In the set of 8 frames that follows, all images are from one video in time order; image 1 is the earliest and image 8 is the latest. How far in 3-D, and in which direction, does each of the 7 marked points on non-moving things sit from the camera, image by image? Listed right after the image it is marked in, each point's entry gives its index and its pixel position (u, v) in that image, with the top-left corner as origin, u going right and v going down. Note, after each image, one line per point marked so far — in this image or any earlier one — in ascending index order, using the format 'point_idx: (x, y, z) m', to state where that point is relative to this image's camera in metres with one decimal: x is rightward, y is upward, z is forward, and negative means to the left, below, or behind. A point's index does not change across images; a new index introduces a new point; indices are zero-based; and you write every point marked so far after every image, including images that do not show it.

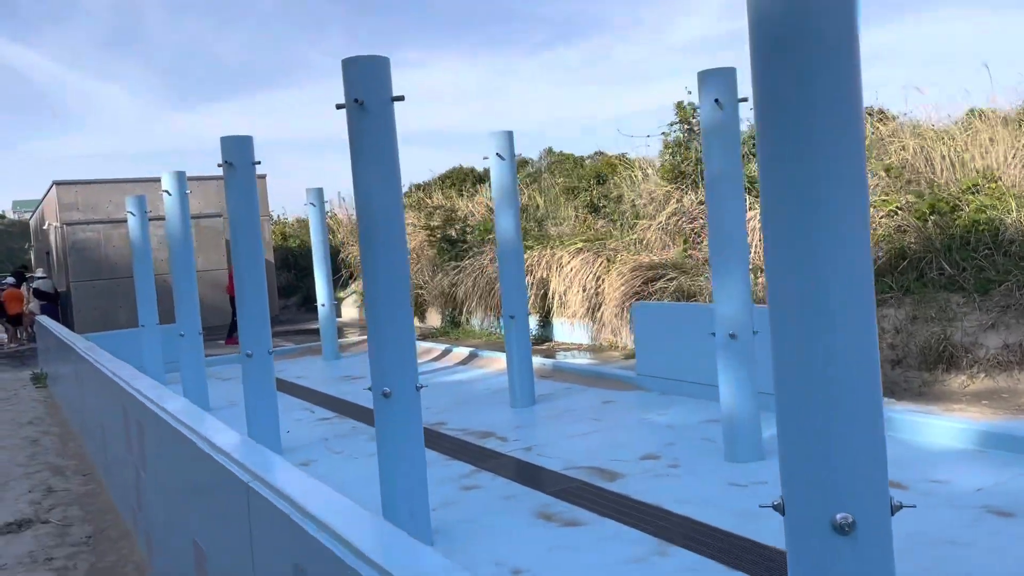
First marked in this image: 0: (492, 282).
0: (-0.3, +0.1, +13.7) m
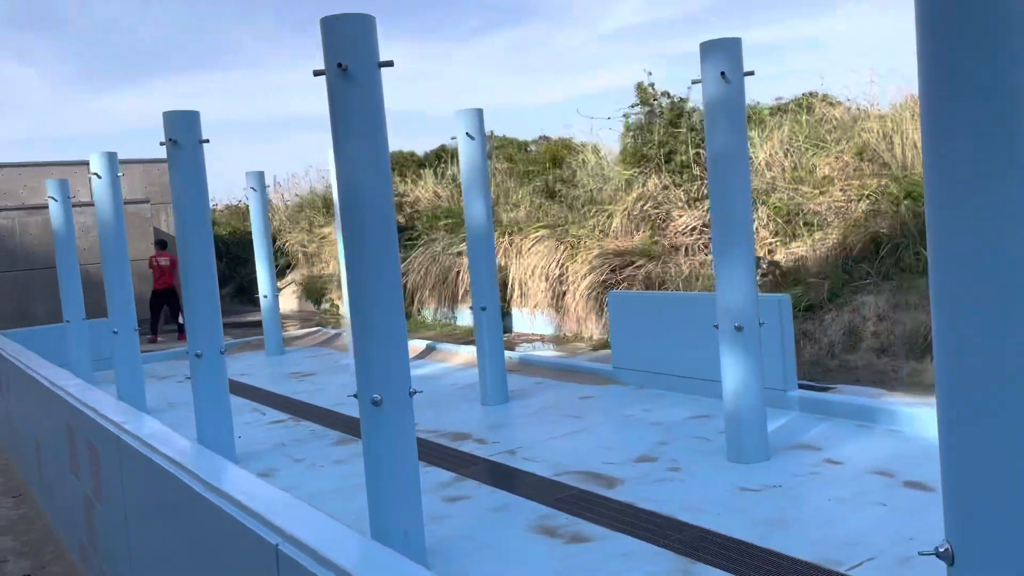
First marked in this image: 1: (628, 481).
0: (-1.0, +0.3, +13.2) m
1: (+0.7, -1.2, +5.2) m
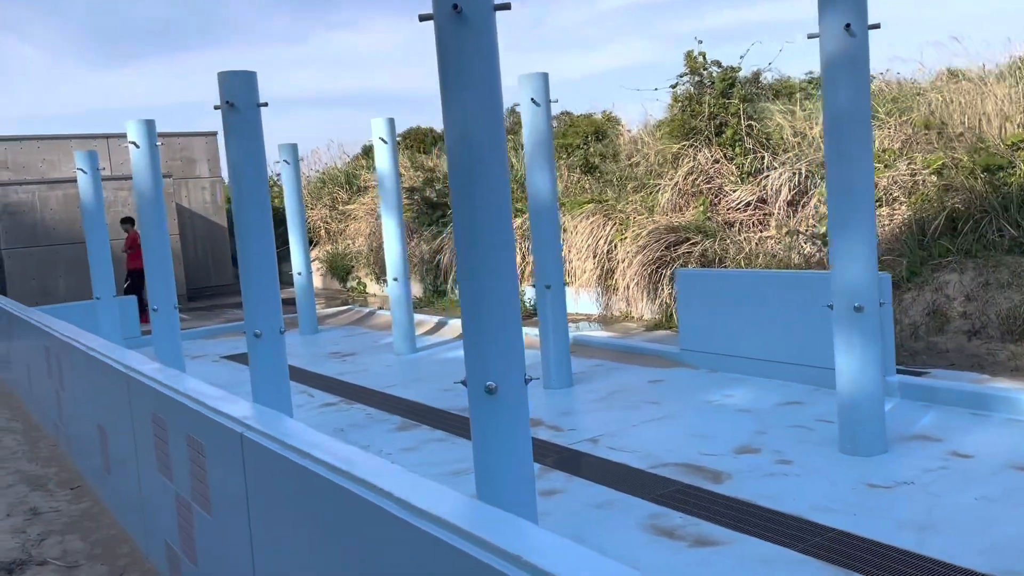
0: (-0.4, +0.6, +12.7) m
1: (+1.3, -1.1, +4.7) m
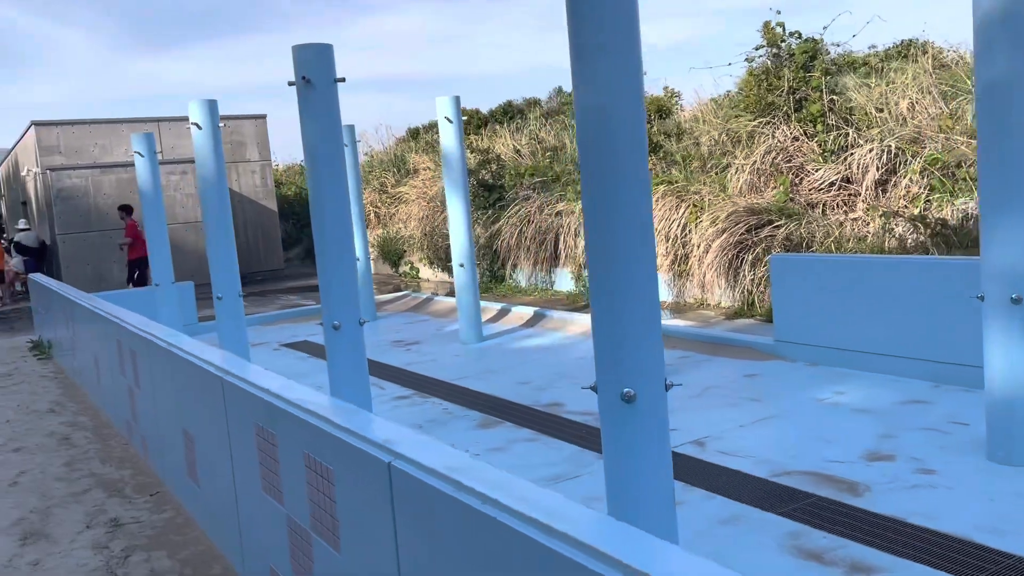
0: (+0.5, +0.8, +12.3) m
1: (+1.9, -1.0, +4.3) m
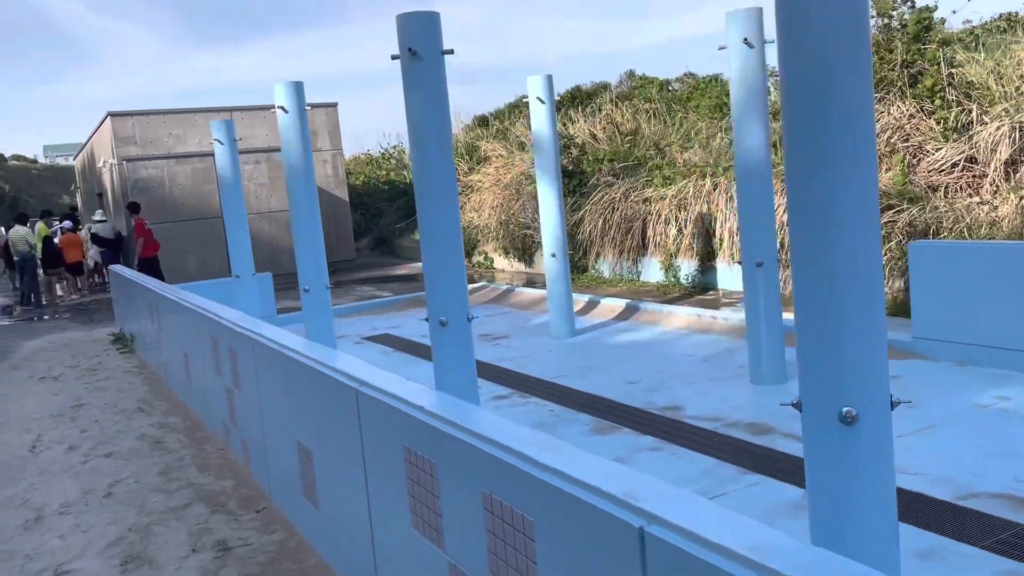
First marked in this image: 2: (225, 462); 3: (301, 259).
0: (+1.7, +1.0, +11.6) m
1: (+2.5, -1.0, +3.6) m
2: (-1.6, -1.0, +4.5) m
3: (-1.9, +0.3, +7.5) m
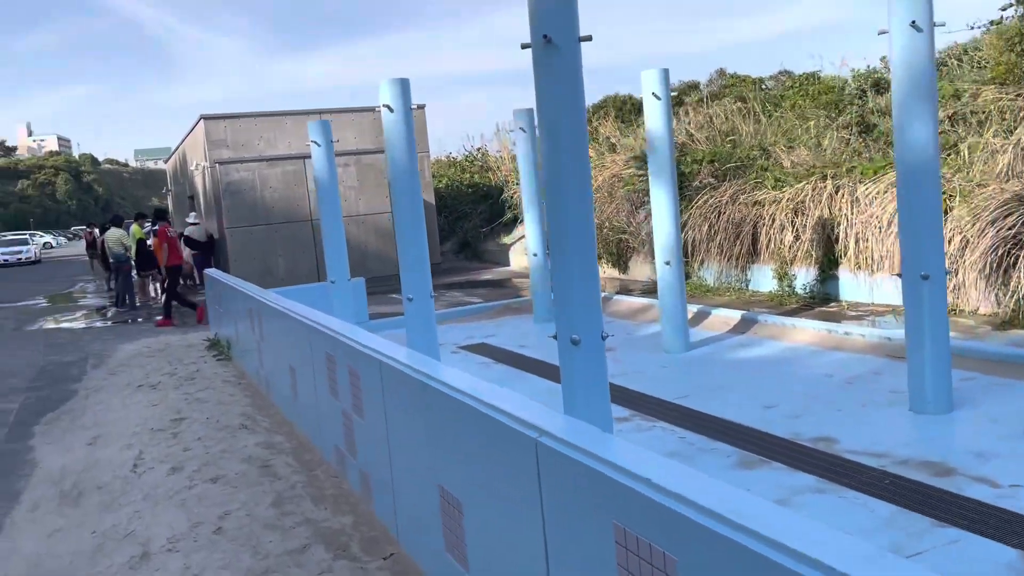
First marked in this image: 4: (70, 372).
0: (+3.0, +0.8, +10.9) m
1: (+3.2, -1.1, +2.8) m
2: (-0.9, -1.0, +4.1) m
3: (-0.9, +0.2, +7.1) m
4: (-4.6, -0.9, +8.6) m
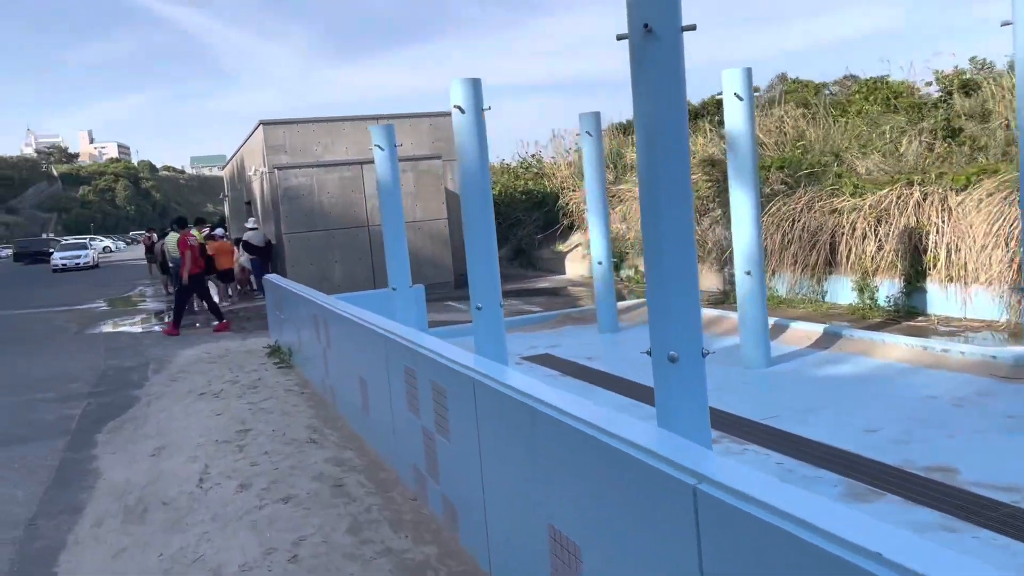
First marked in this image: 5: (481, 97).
0: (+3.8, +0.7, +10.4) m
1: (+3.5, -1.2, +2.3) m
2: (-0.4, -1.1, +3.8) m
3: (-0.3, +0.1, +6.8) m
4: (-3.9, -0.9, +8.5) m
5: (-0.3, +1.5, +6.7) m
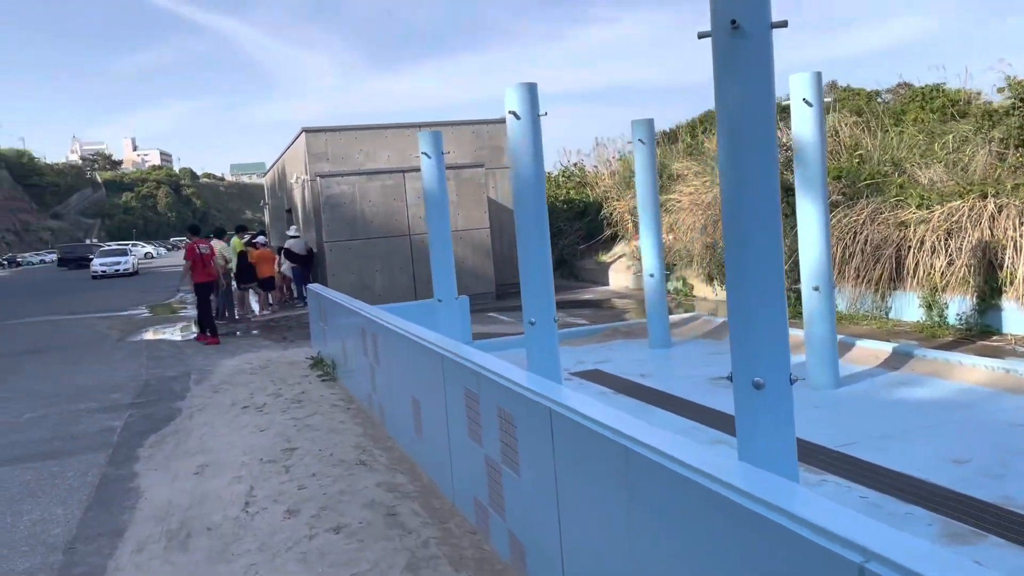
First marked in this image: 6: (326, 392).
0: (+4.4, +0.5, +10.0) m
1: (+3.7, -1.3, +1.8) m
2: (-0.1, -1.1, +3.5) m
3: (+0.1, 0.0, +6.5) m
4: (-3.4, -1.0, +8.3) m
5: (+0.2, +1.4, +6.4) m
6: (-1.7, -0.9, +7.4) m
